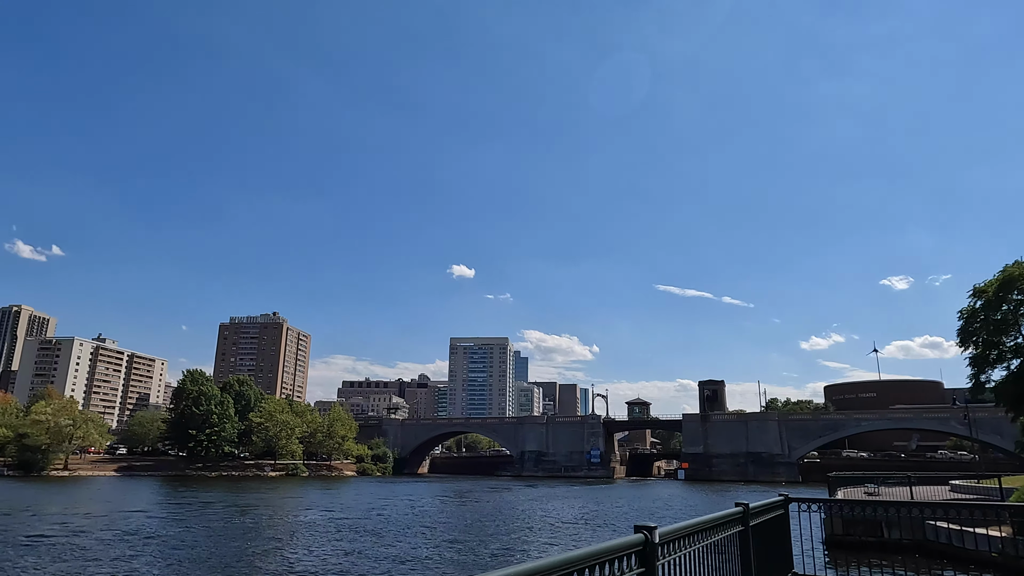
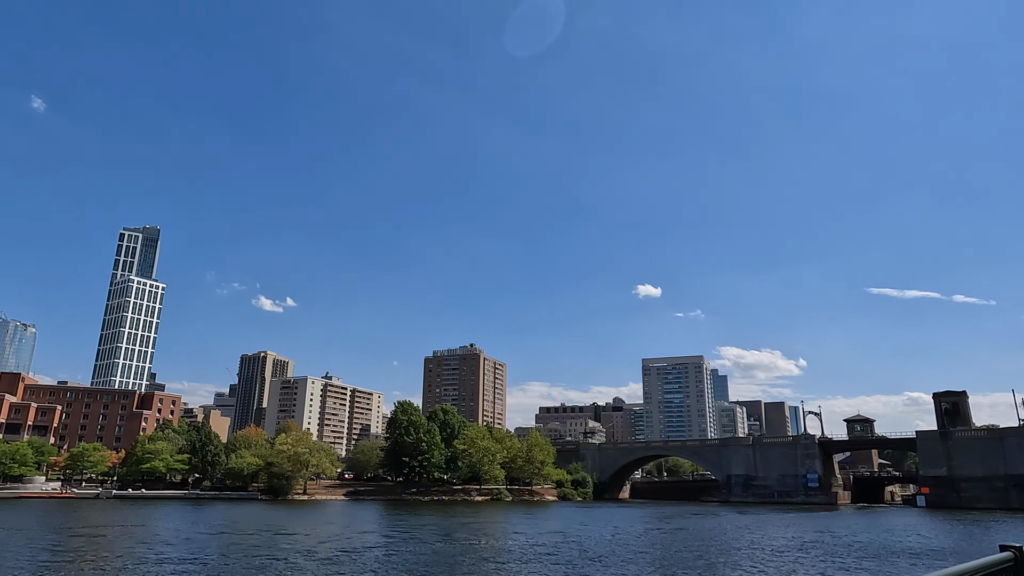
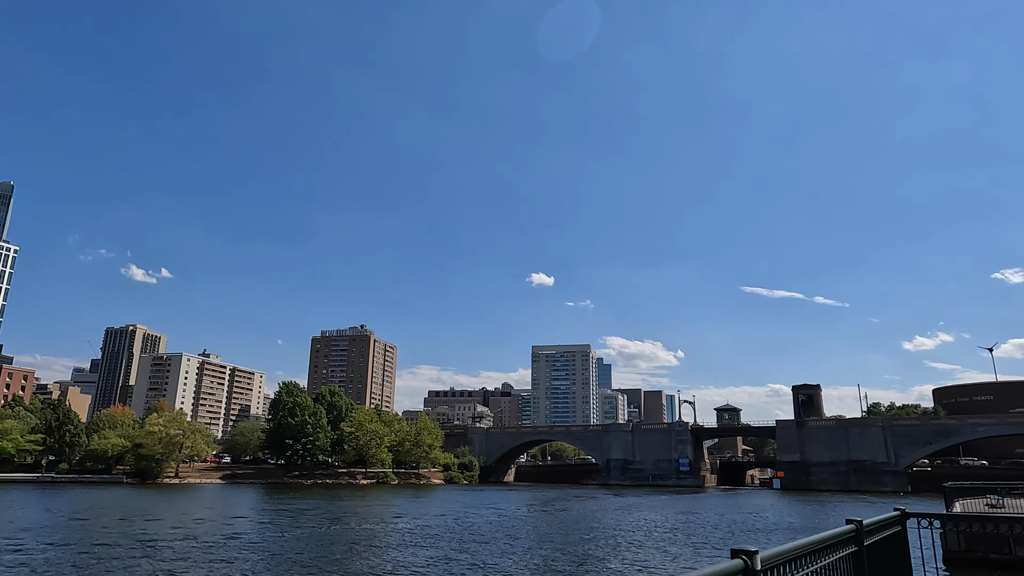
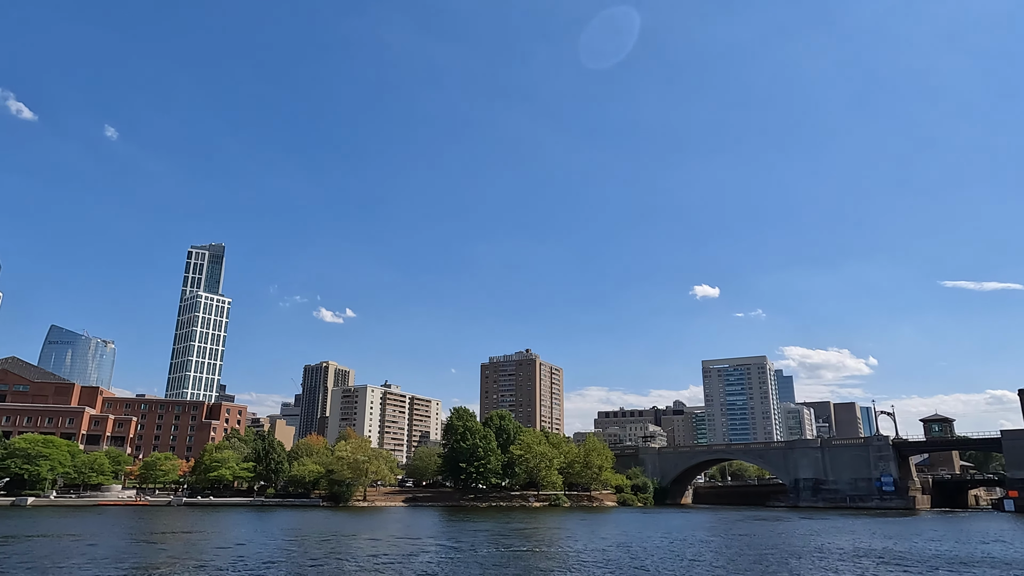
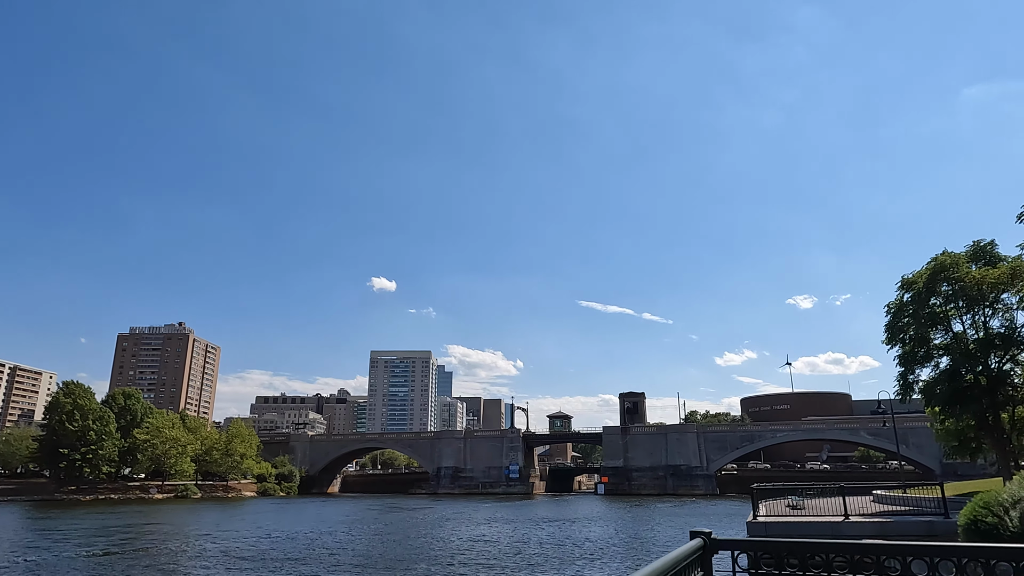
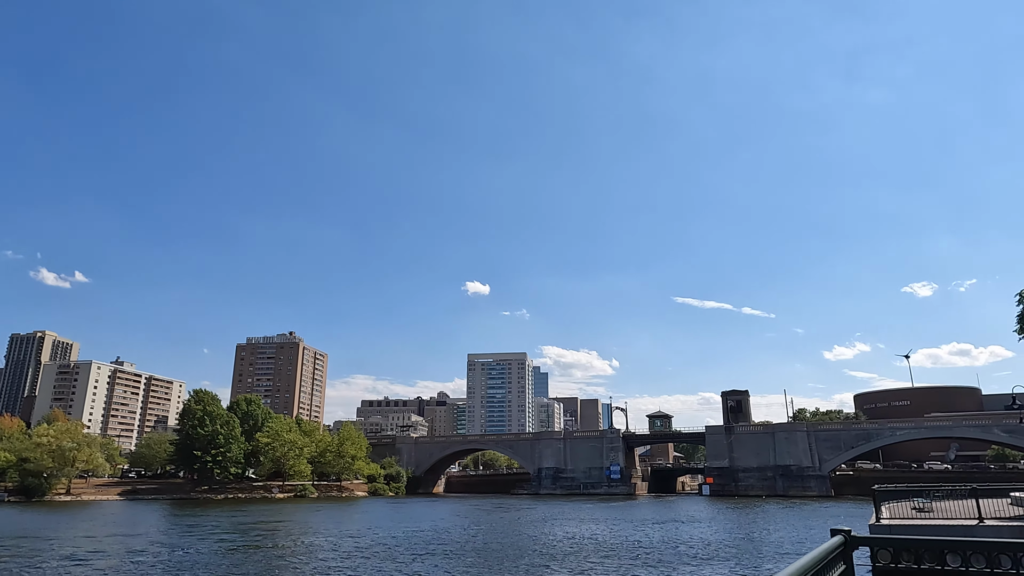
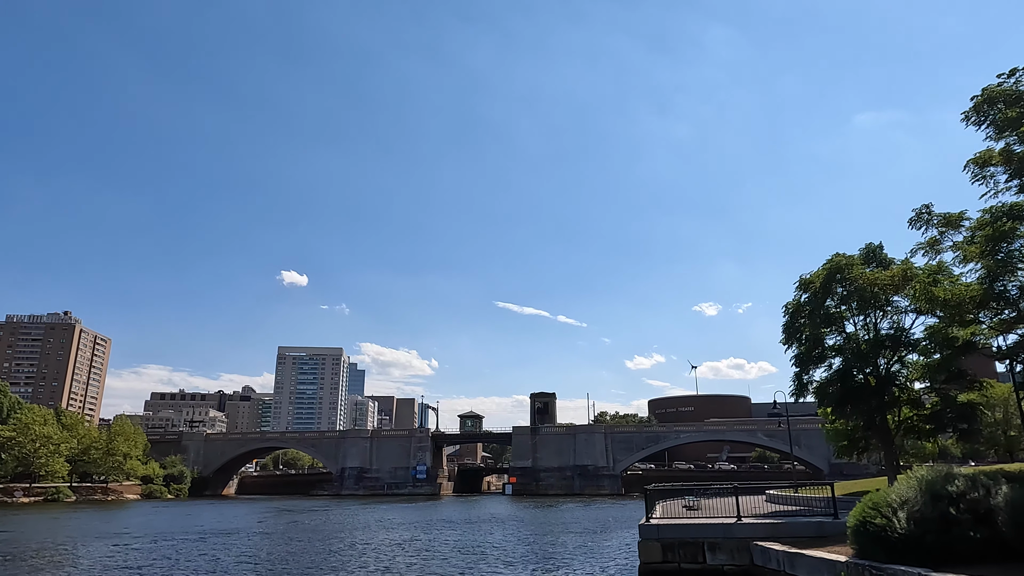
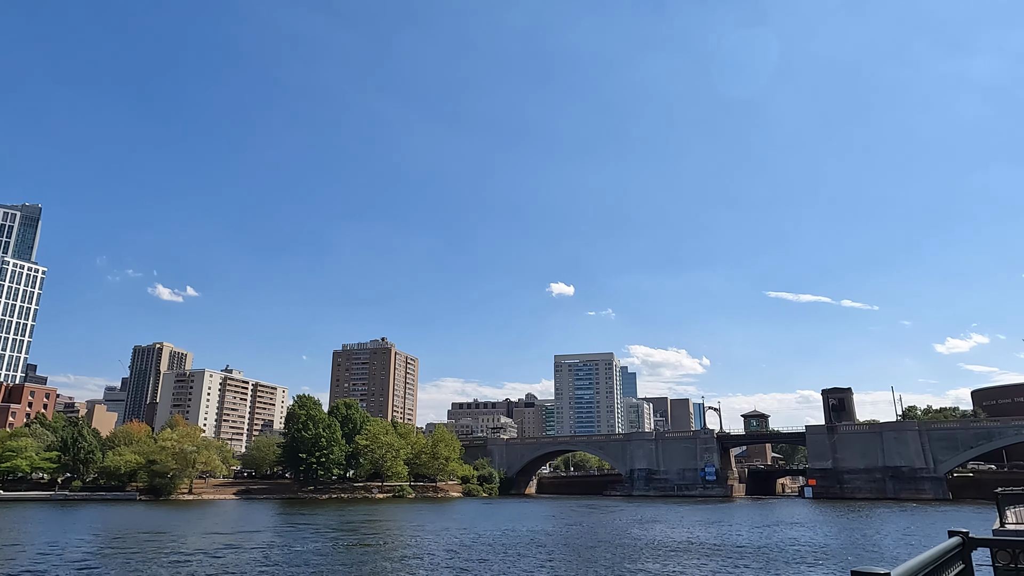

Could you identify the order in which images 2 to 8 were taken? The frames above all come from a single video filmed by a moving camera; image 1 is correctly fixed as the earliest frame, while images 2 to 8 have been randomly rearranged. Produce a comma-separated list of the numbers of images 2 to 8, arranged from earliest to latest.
3, 2, 4, 8, 6, 5, 7
